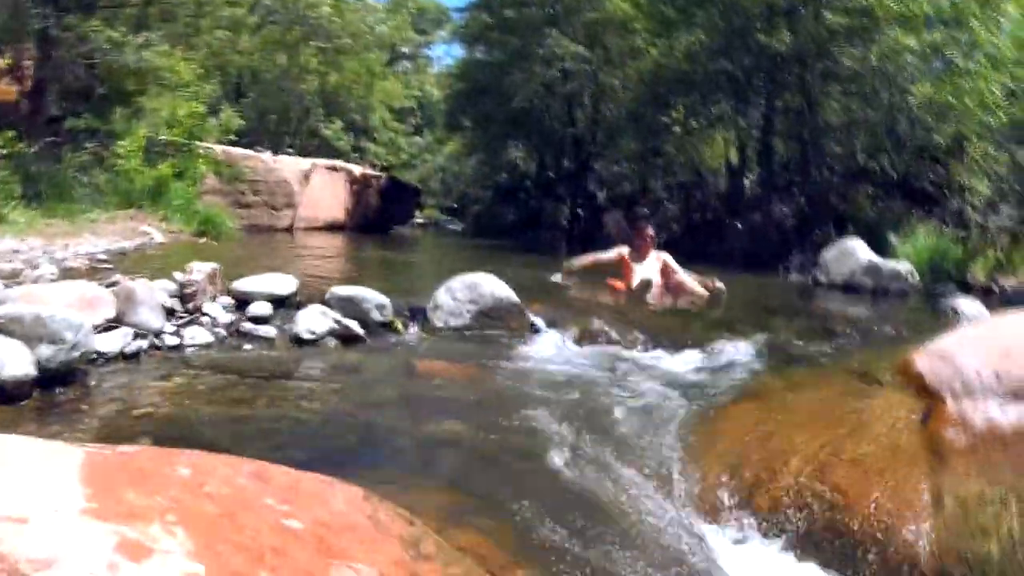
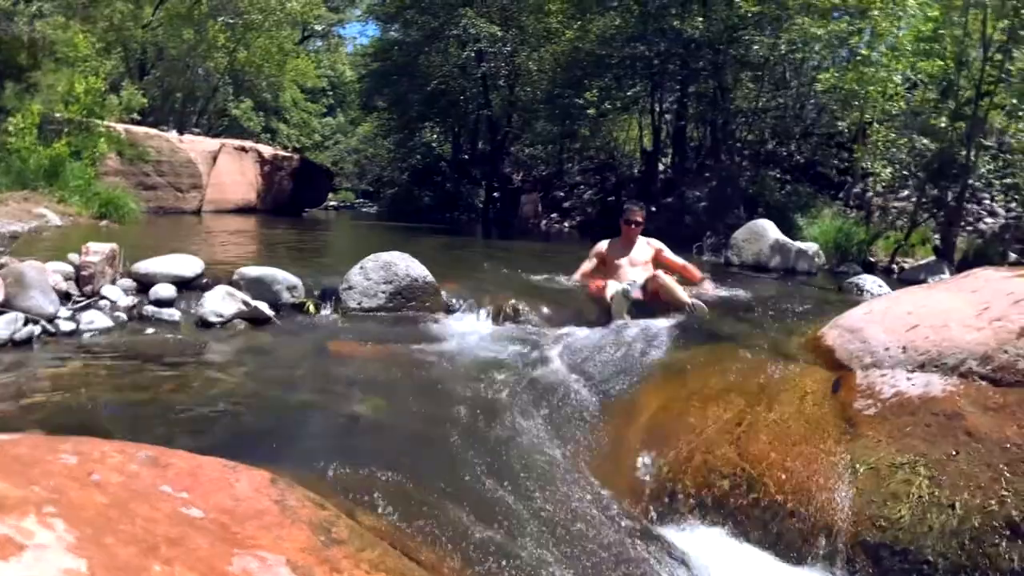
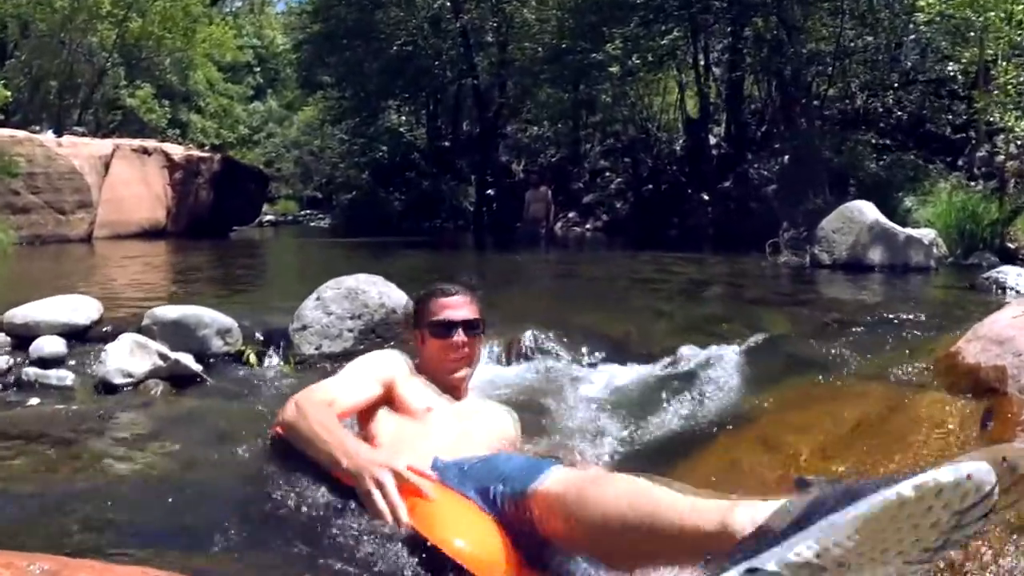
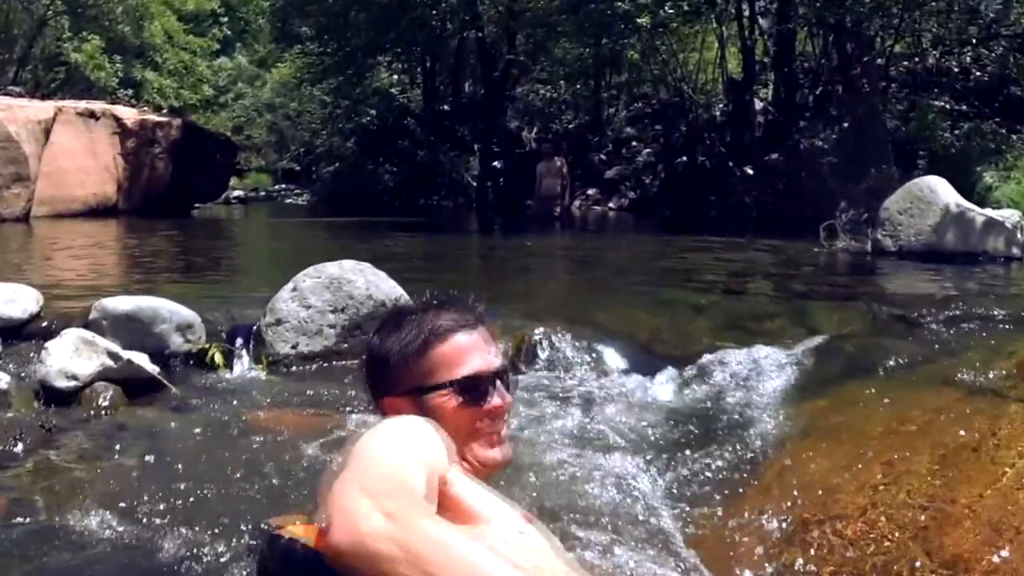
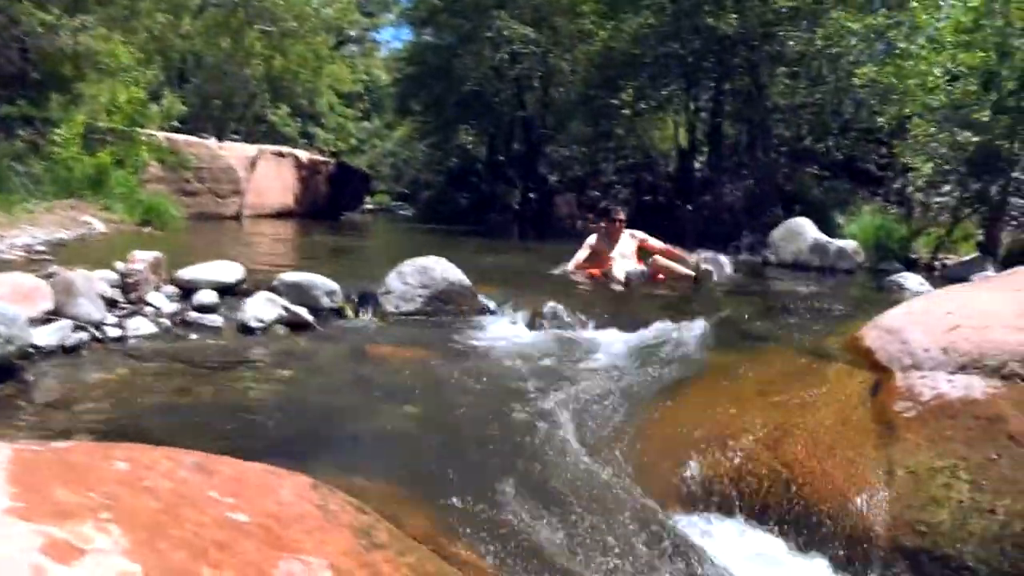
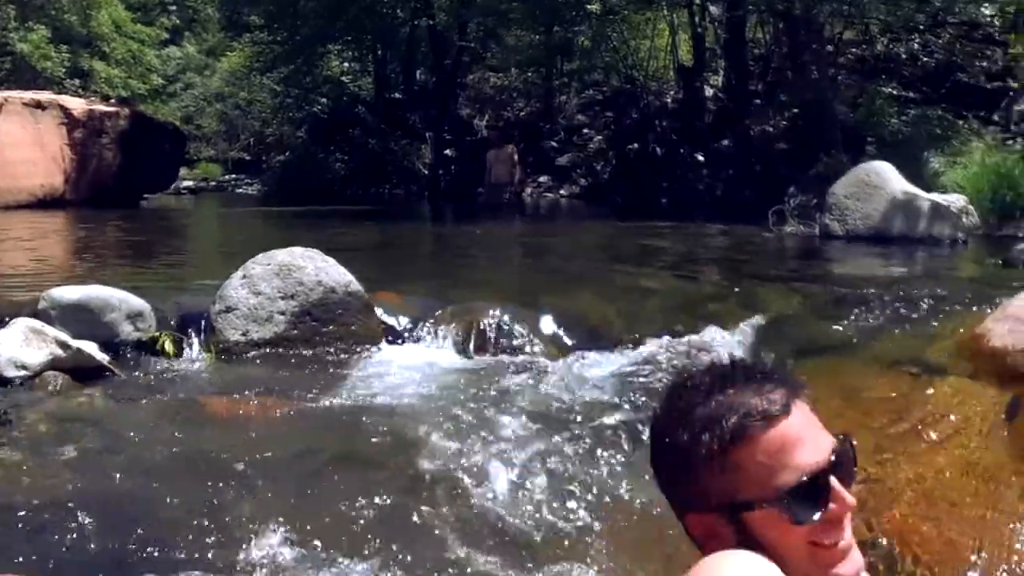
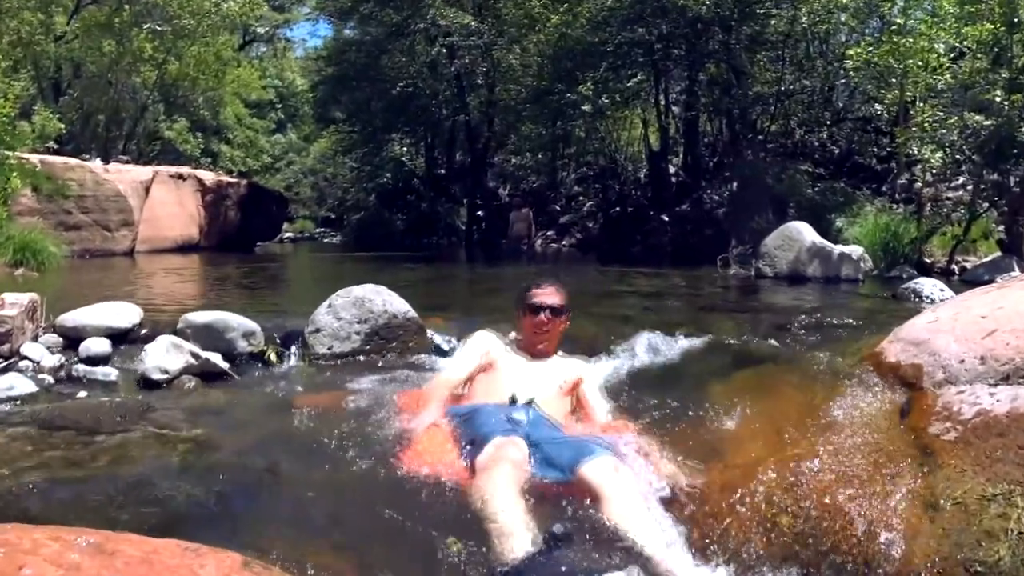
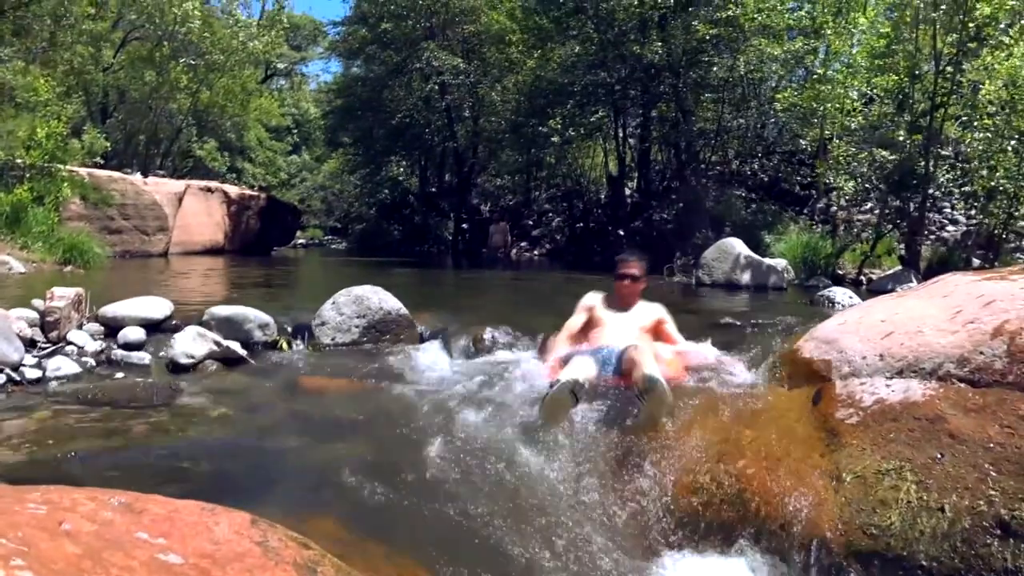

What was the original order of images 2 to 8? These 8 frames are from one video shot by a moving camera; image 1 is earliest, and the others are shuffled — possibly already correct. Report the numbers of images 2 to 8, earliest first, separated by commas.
5, 2, 8, 7, 3, 4, 6
